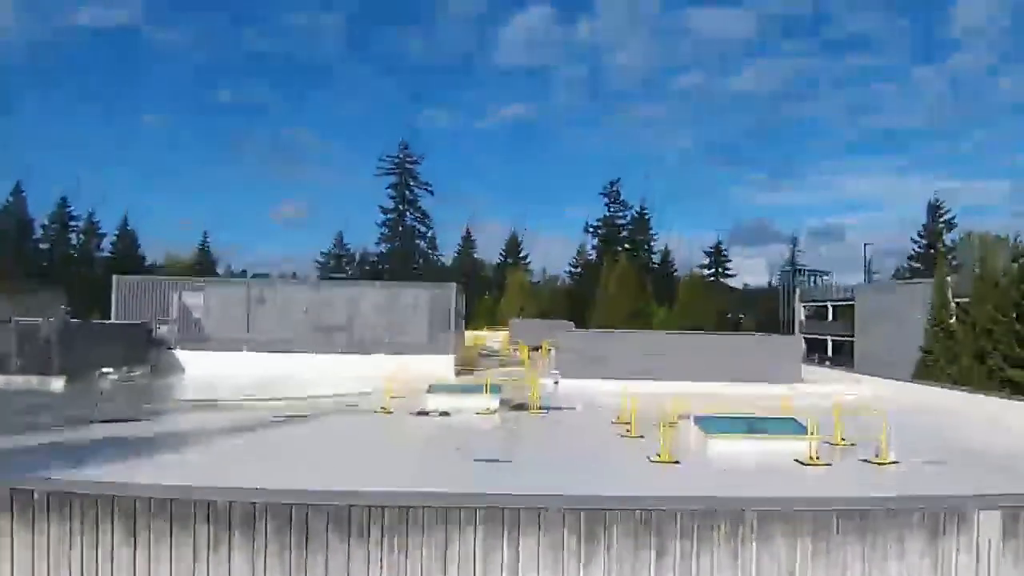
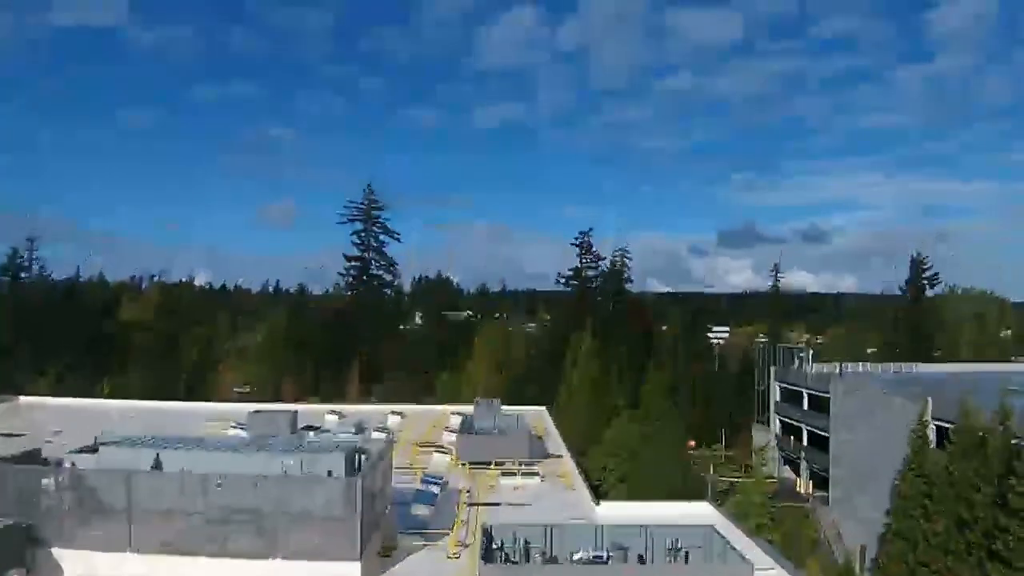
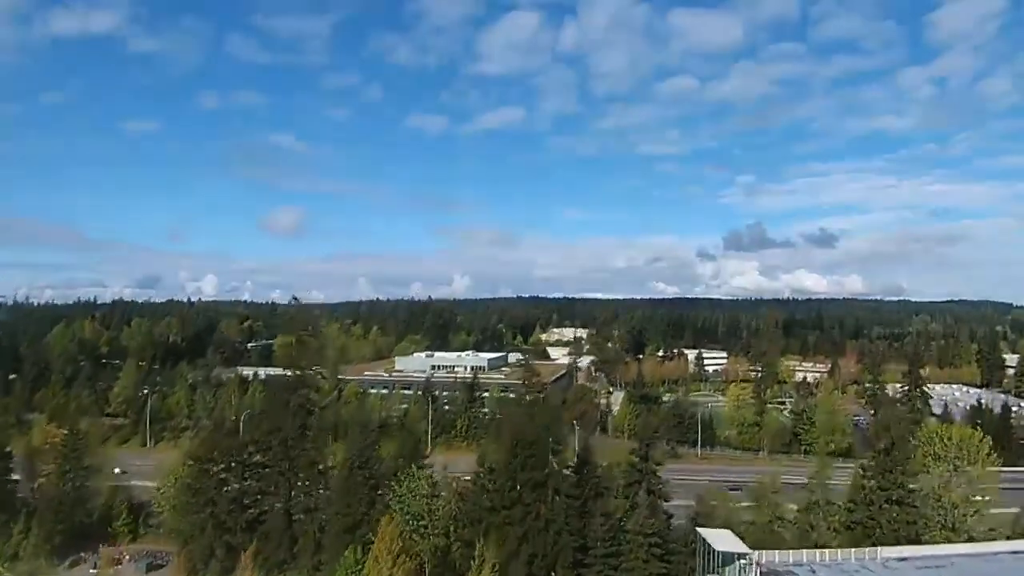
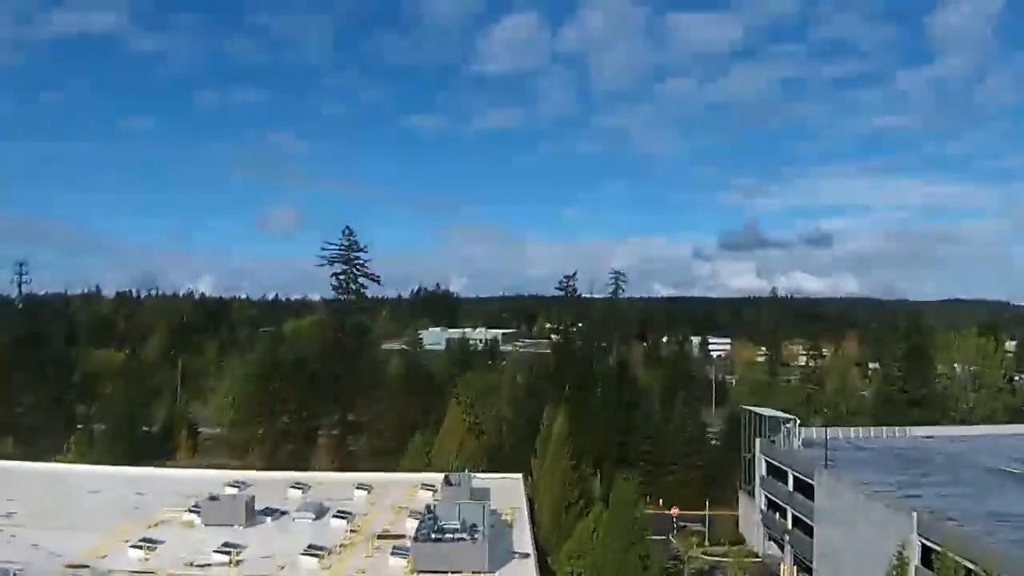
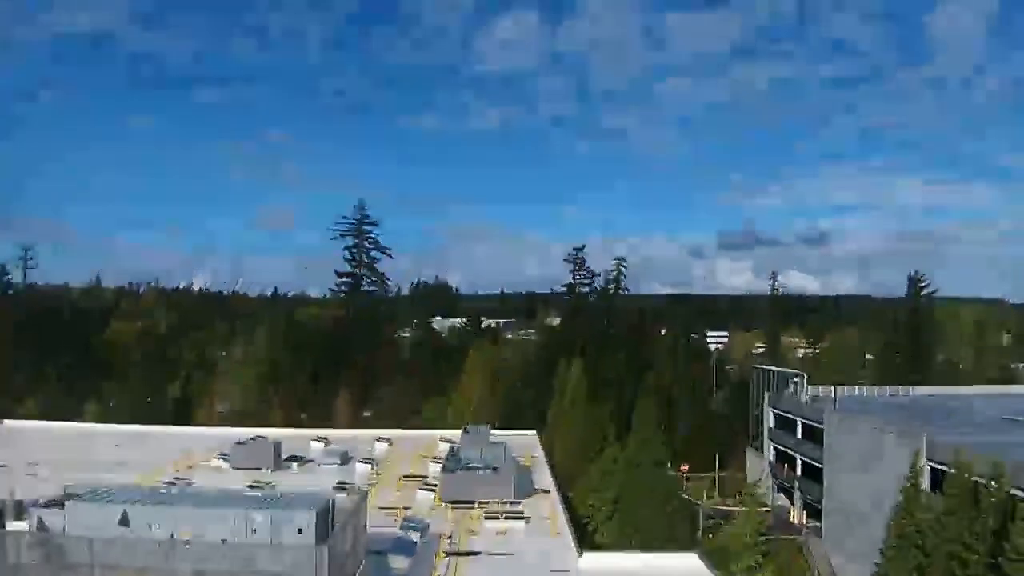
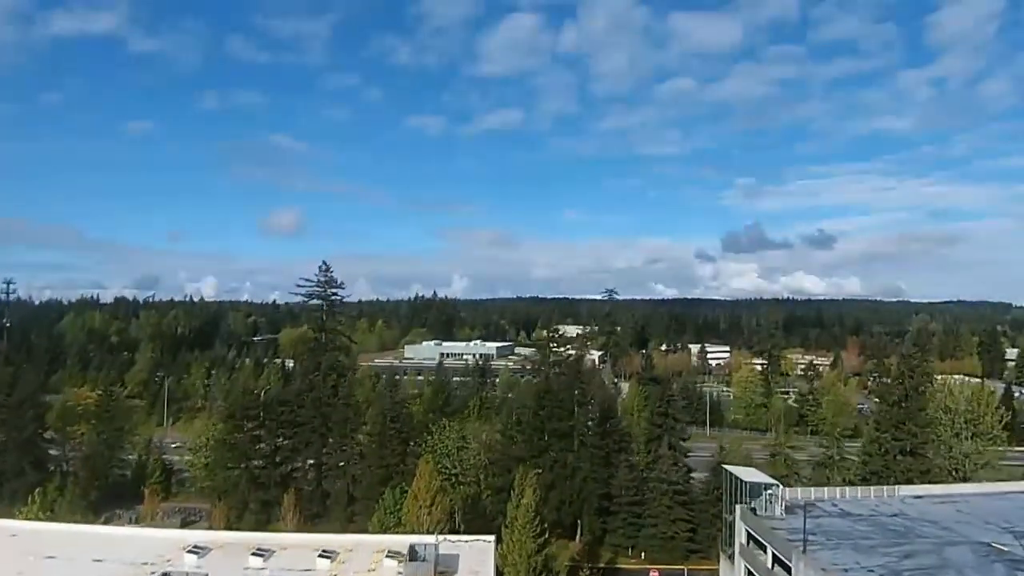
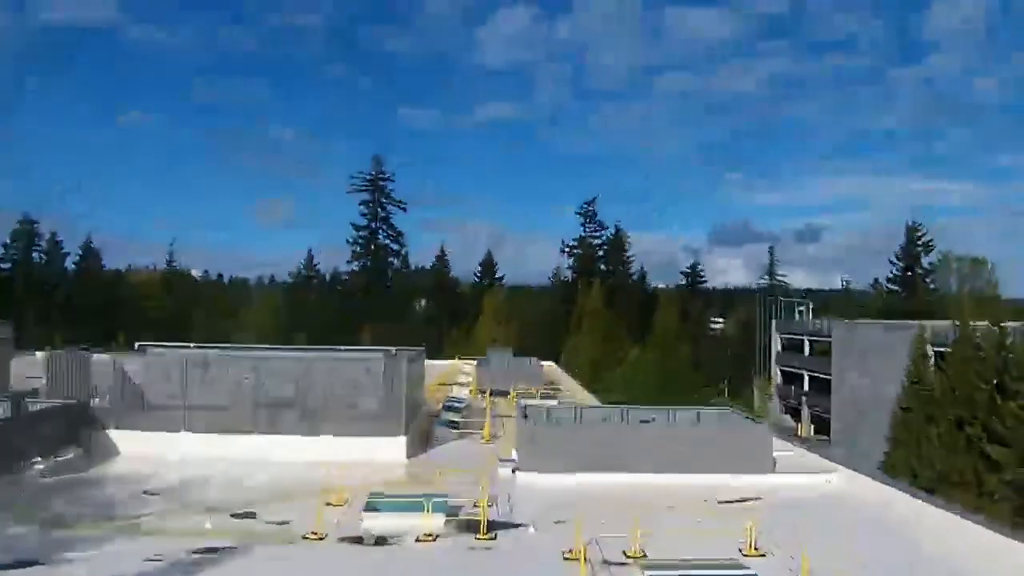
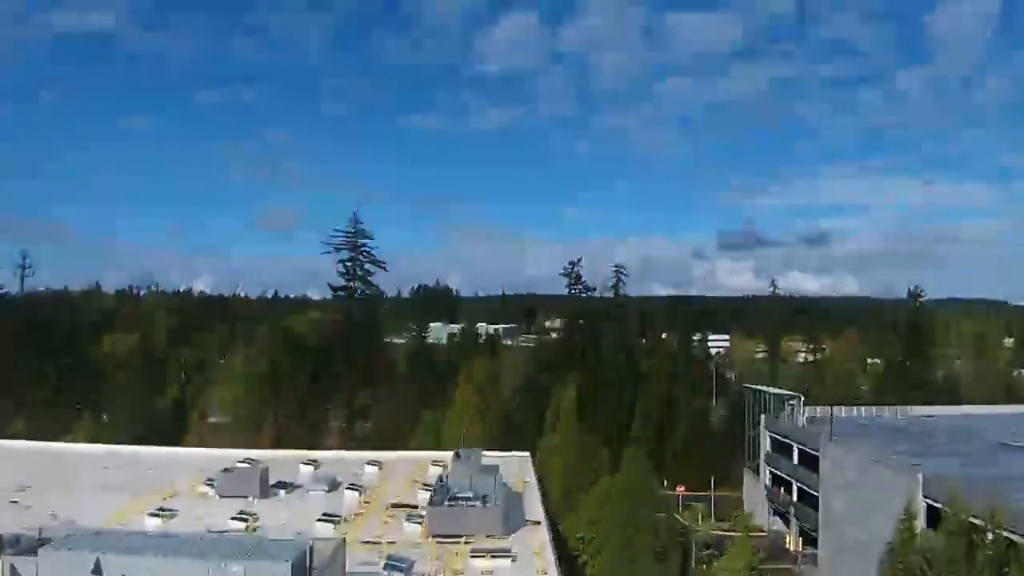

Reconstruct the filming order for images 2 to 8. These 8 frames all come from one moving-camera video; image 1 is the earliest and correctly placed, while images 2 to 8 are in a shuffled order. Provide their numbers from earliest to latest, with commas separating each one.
7, 2, 5, 8, 4, 6, 3
